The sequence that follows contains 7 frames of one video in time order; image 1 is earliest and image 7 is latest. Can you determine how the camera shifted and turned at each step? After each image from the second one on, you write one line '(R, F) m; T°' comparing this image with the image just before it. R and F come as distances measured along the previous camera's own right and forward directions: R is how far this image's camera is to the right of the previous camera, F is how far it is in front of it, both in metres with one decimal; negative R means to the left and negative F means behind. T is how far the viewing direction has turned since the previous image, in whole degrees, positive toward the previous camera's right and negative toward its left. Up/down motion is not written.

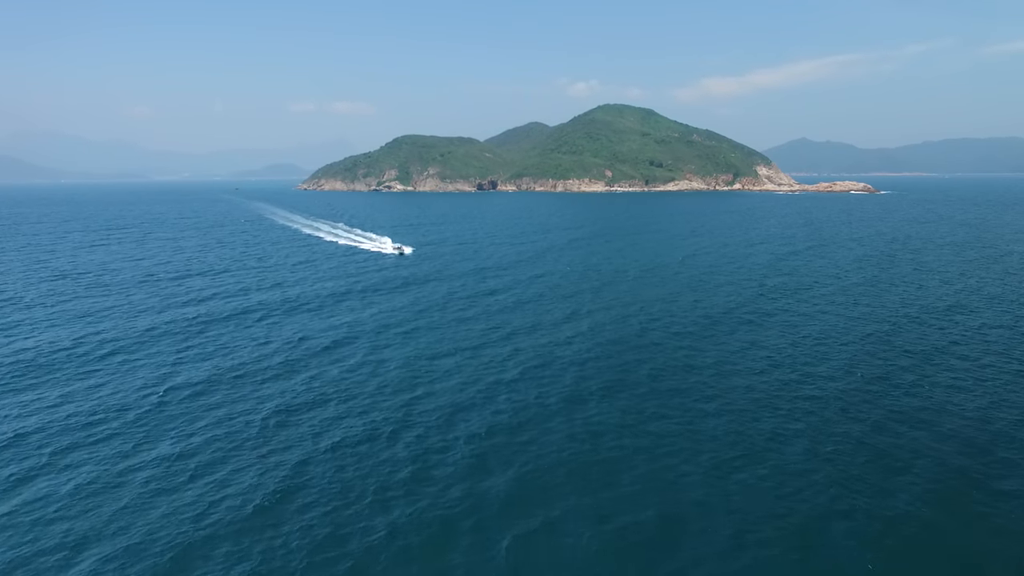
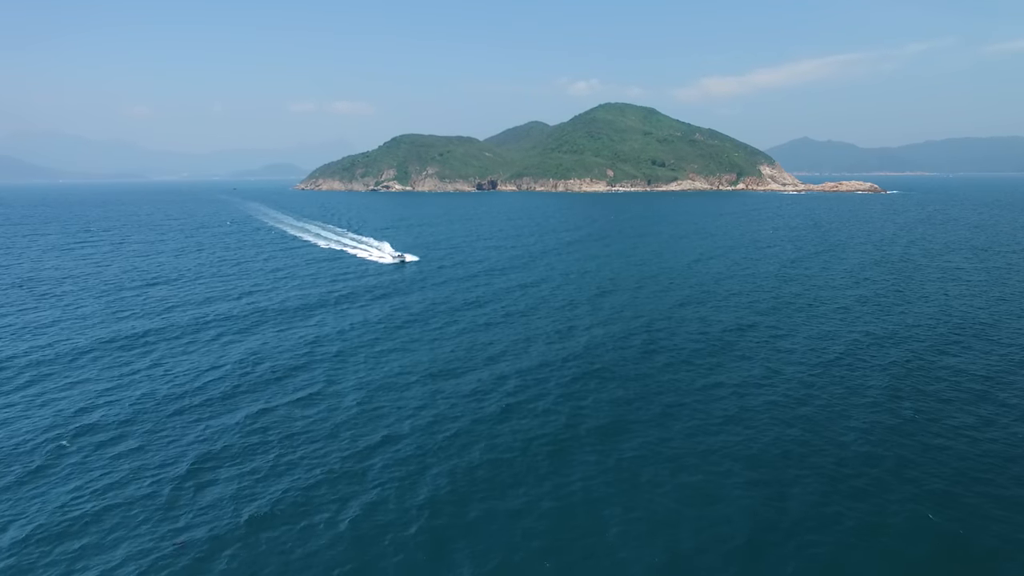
(+1.3, +9.3) m; 0°
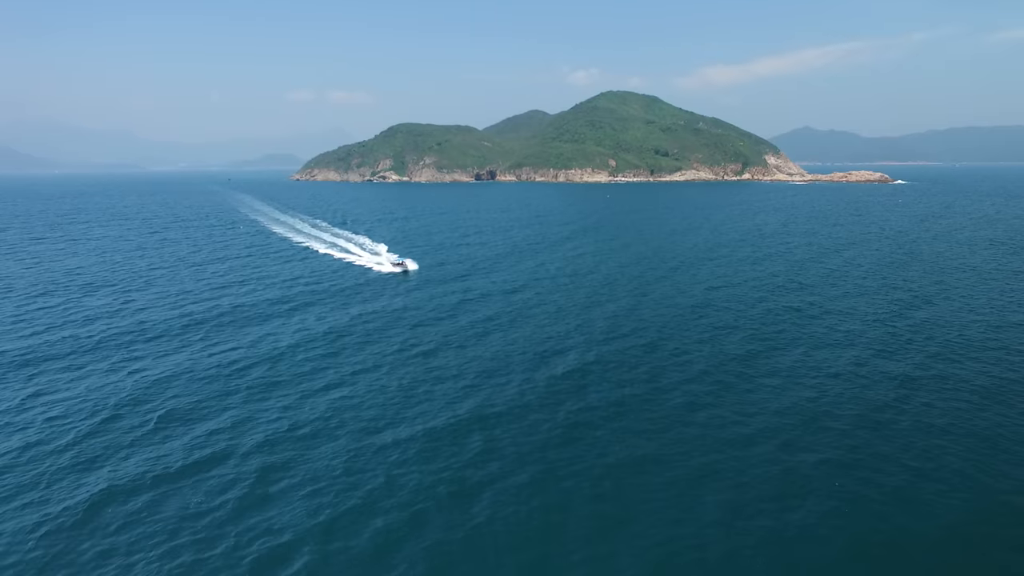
(+1.9, +13.9) m; 0°
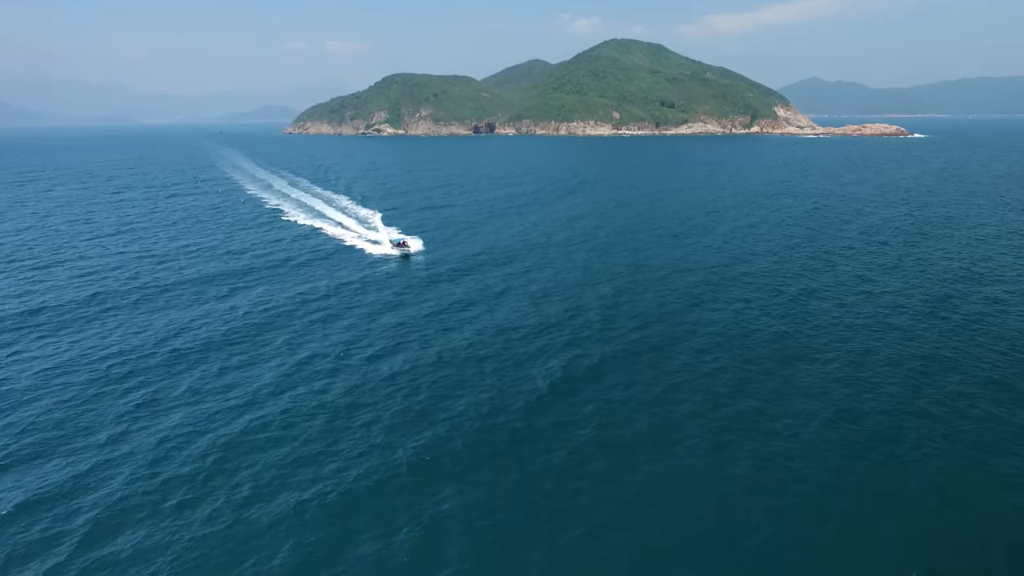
(+2.0, +14.1) m; 0°
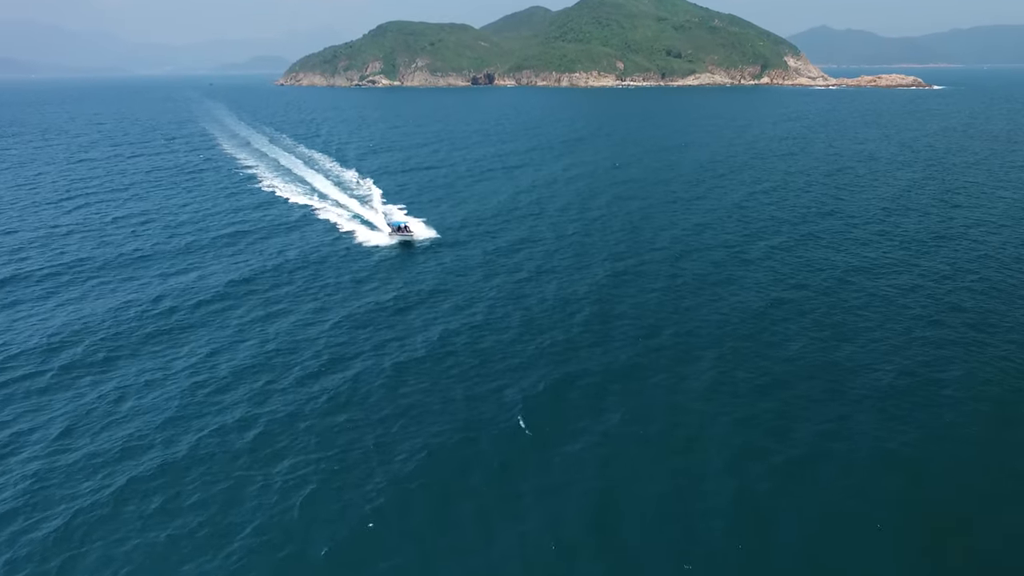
(+1.6, +11.3) m; 0°
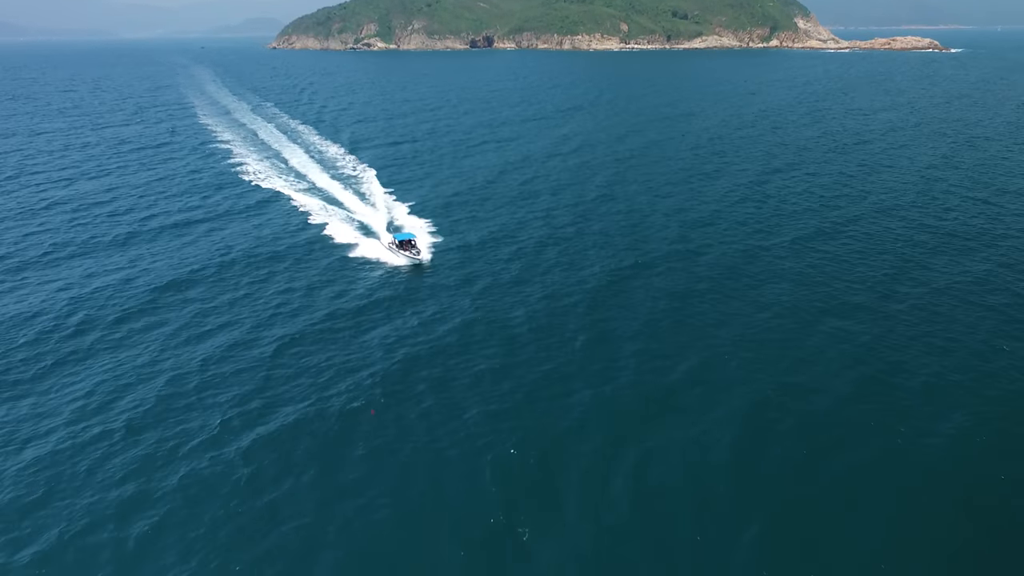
(+1.3, +9.7) m; 0°
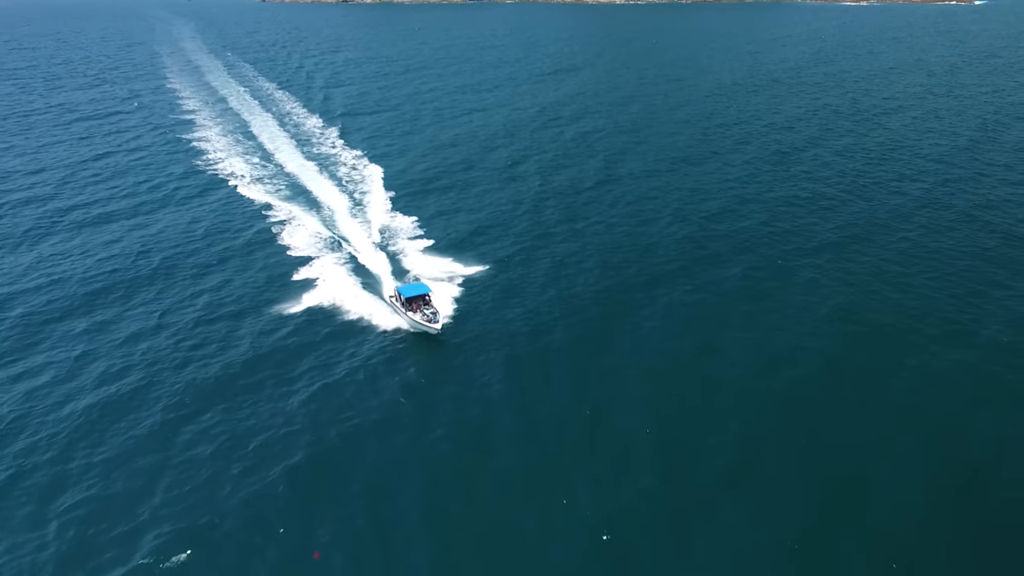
(+1.3, +11.0) m; 0°
